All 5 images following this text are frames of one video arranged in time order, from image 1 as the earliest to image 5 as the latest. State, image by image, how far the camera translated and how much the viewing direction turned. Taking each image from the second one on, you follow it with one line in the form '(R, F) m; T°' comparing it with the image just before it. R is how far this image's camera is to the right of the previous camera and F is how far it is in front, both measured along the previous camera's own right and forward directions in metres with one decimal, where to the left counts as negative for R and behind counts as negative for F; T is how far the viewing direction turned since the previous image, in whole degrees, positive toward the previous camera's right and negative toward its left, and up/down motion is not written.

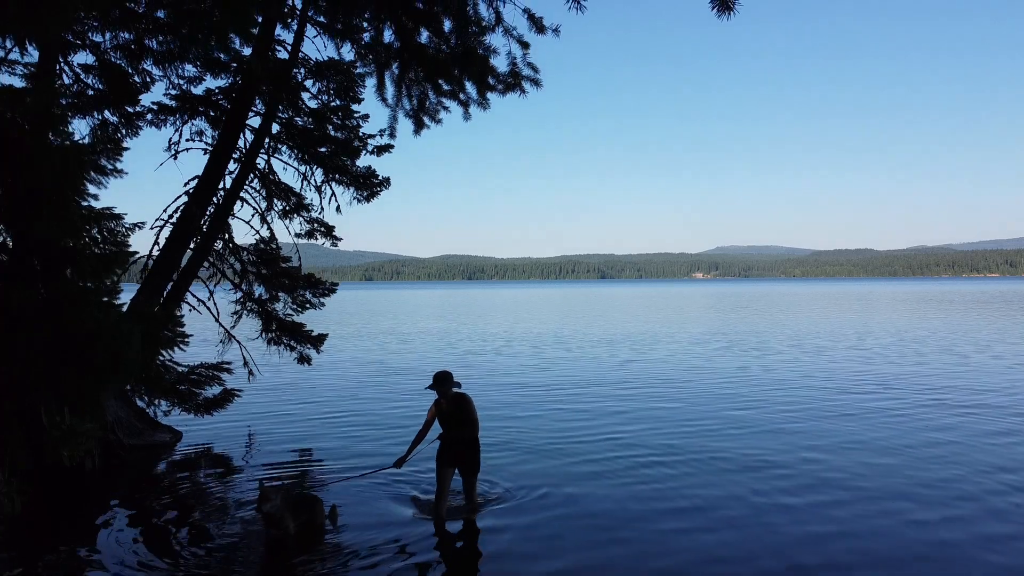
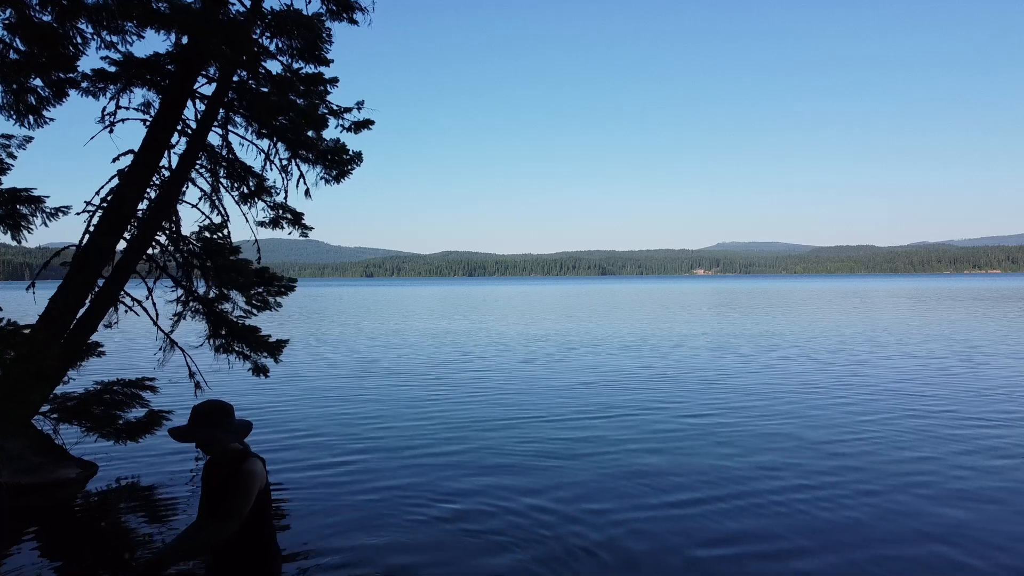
(+0.1, +1.9) m; 0°
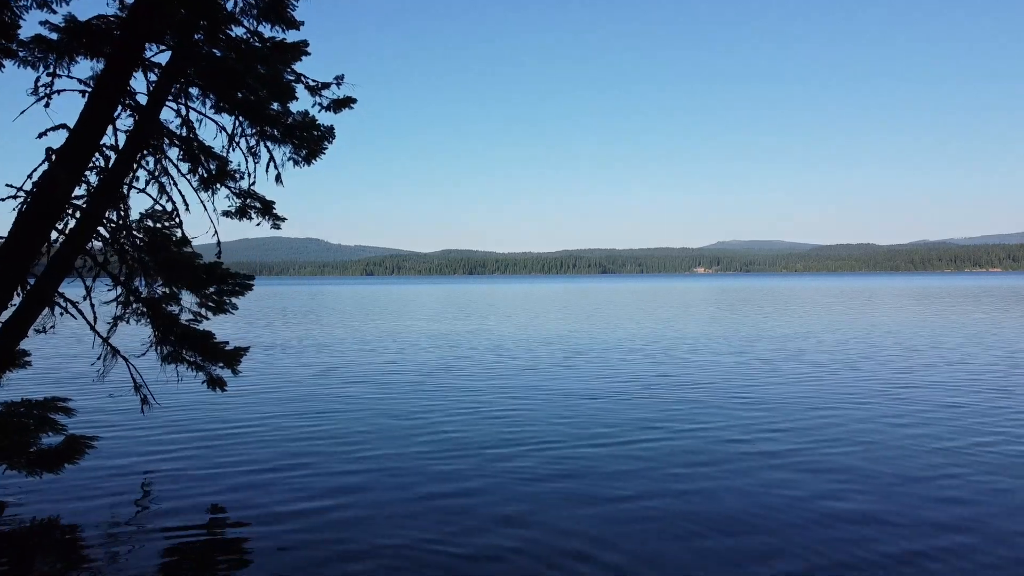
(0.0, +1.4) m; 0°
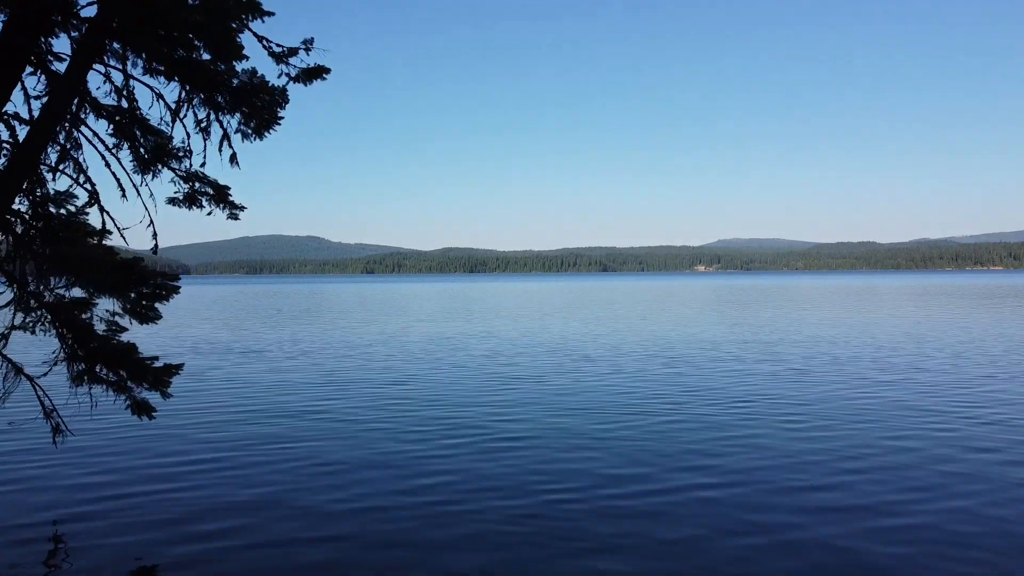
(0.0, +1.7) m; 0°
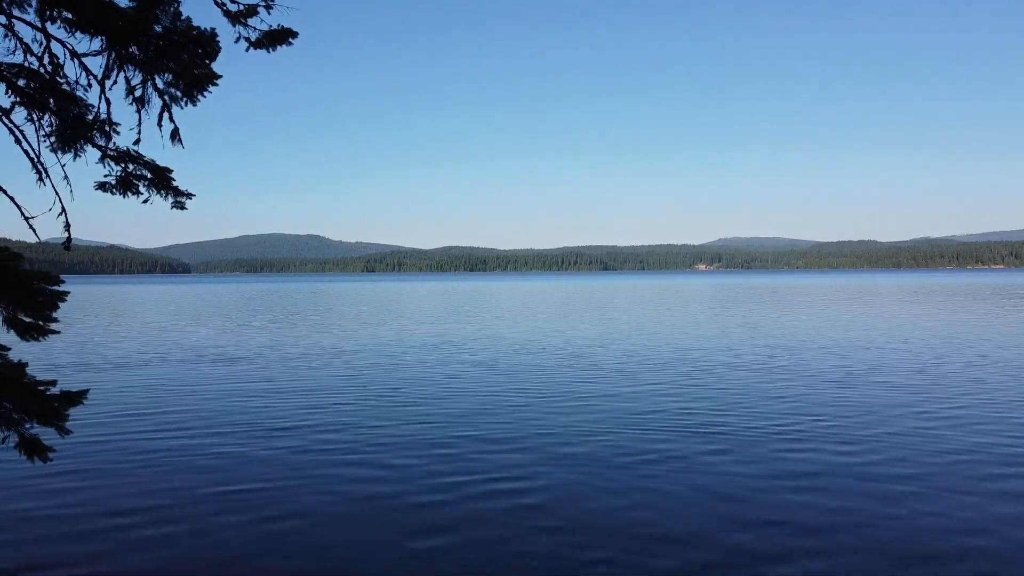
(0.0, +1.5) m; 0°
